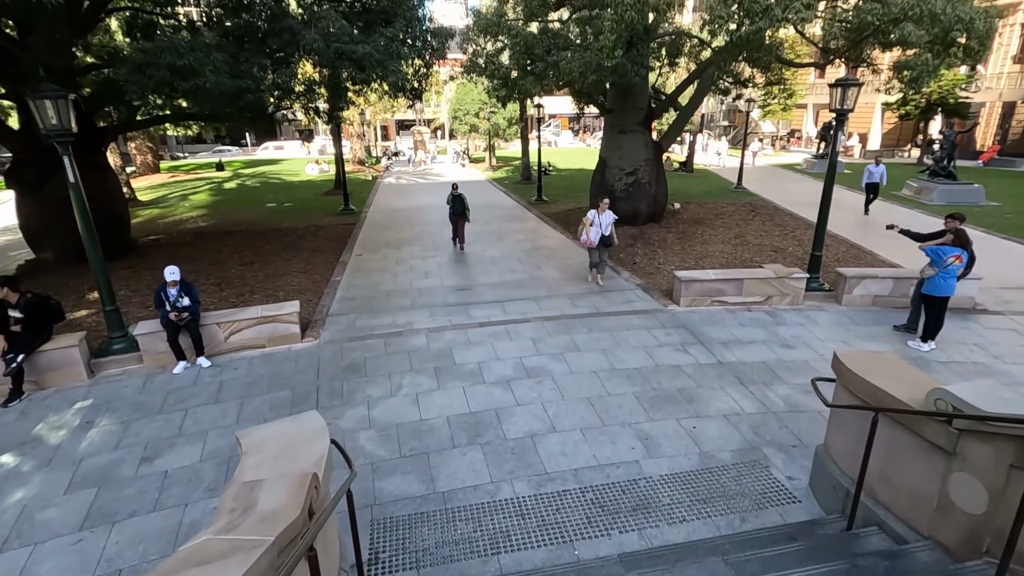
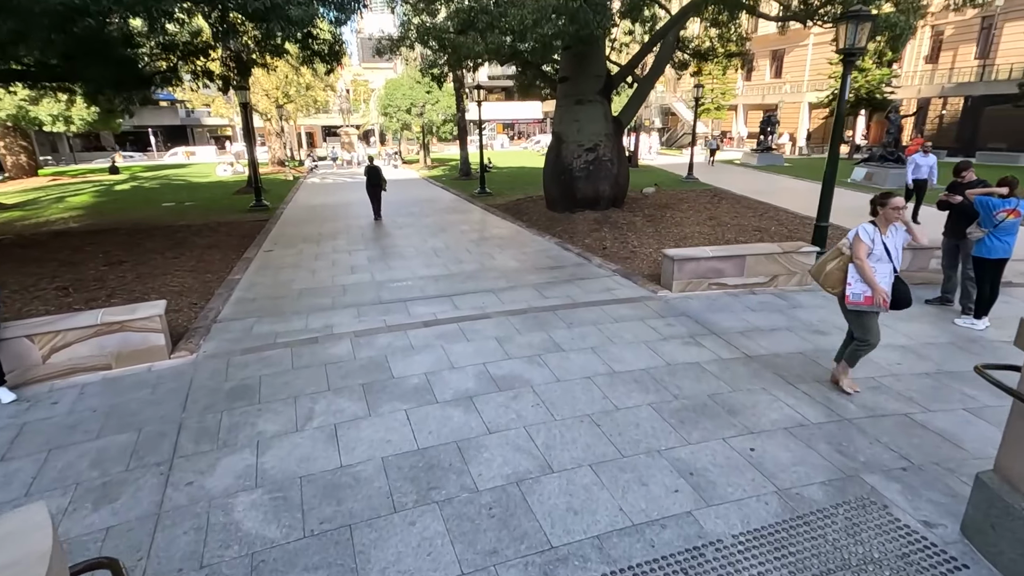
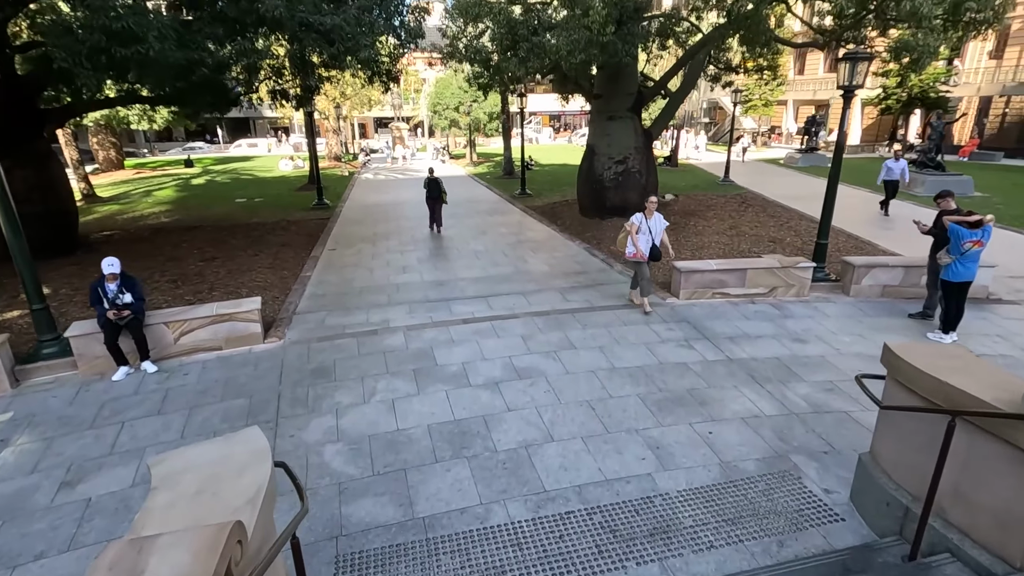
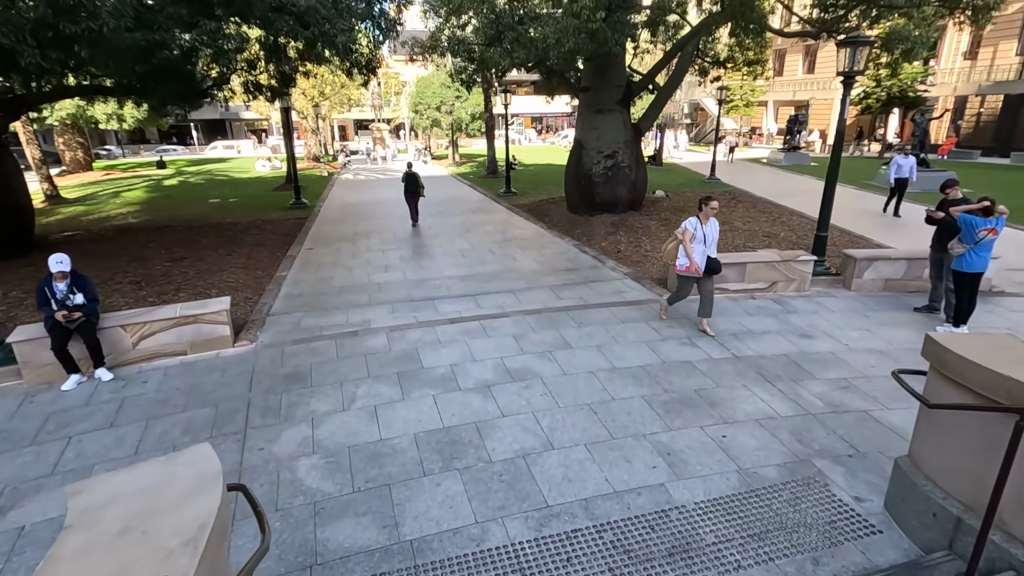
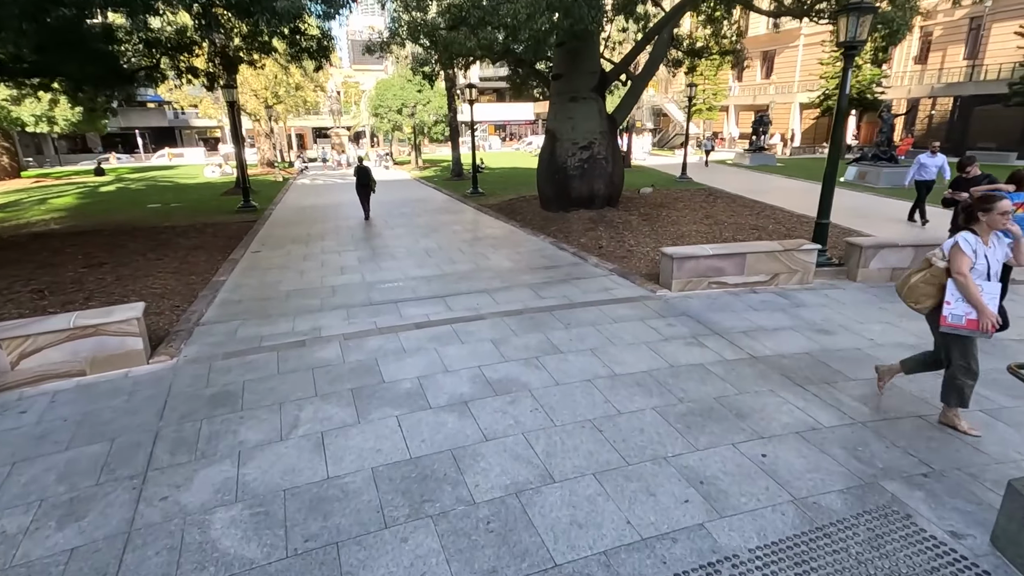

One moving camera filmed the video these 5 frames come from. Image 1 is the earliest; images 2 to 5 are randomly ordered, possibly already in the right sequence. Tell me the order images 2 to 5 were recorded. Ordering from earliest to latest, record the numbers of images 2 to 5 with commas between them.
3, 4, 2, 5
